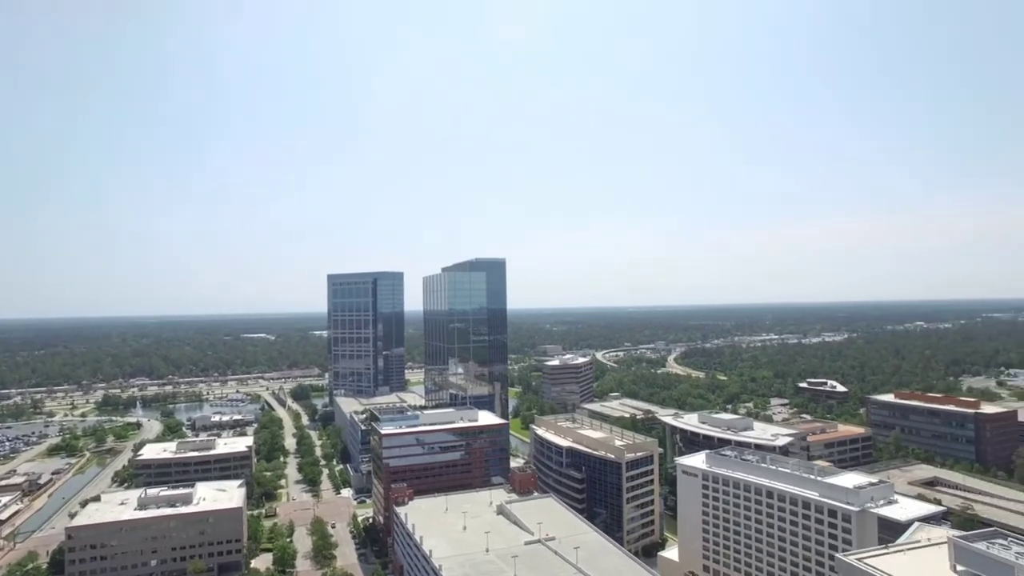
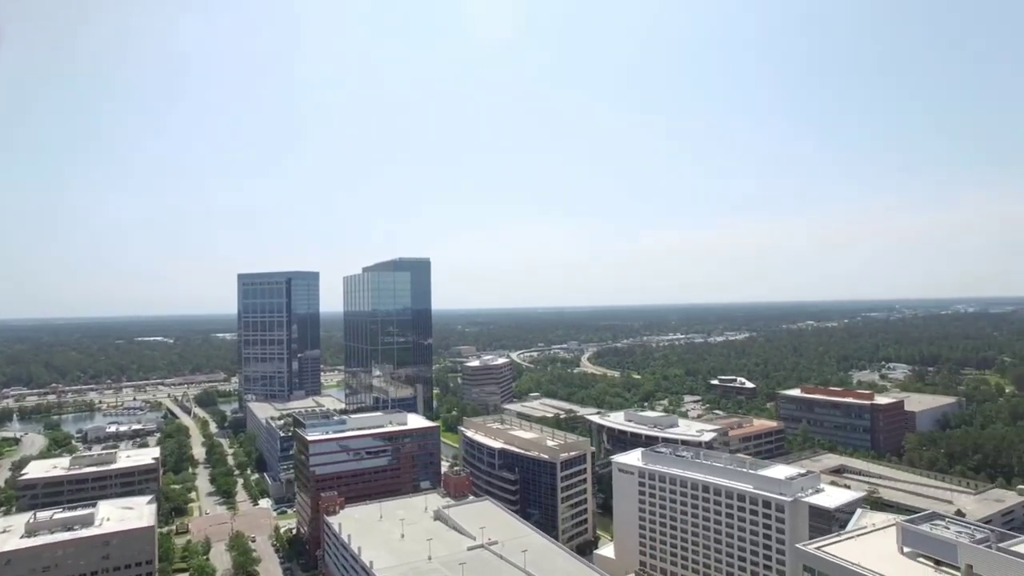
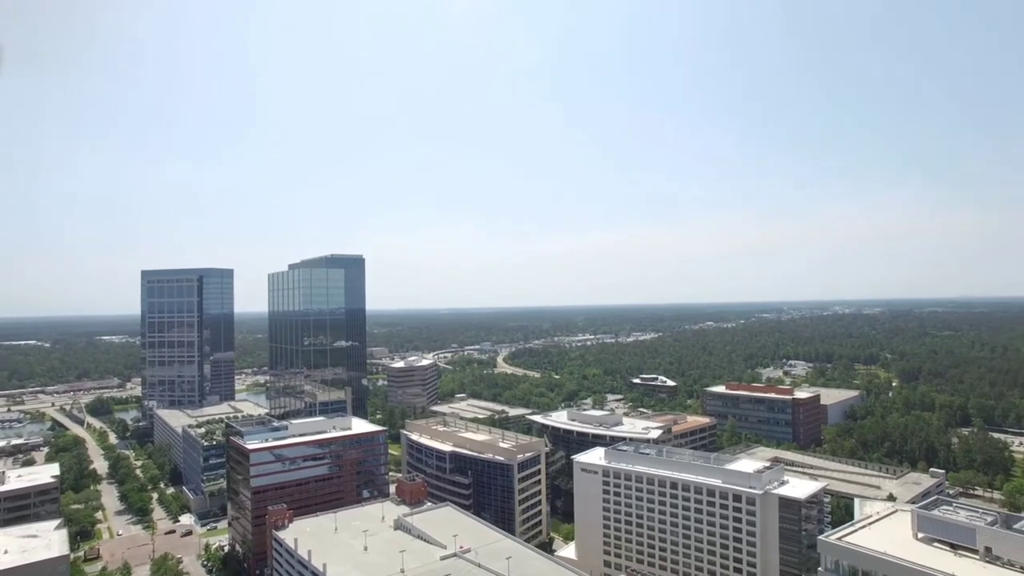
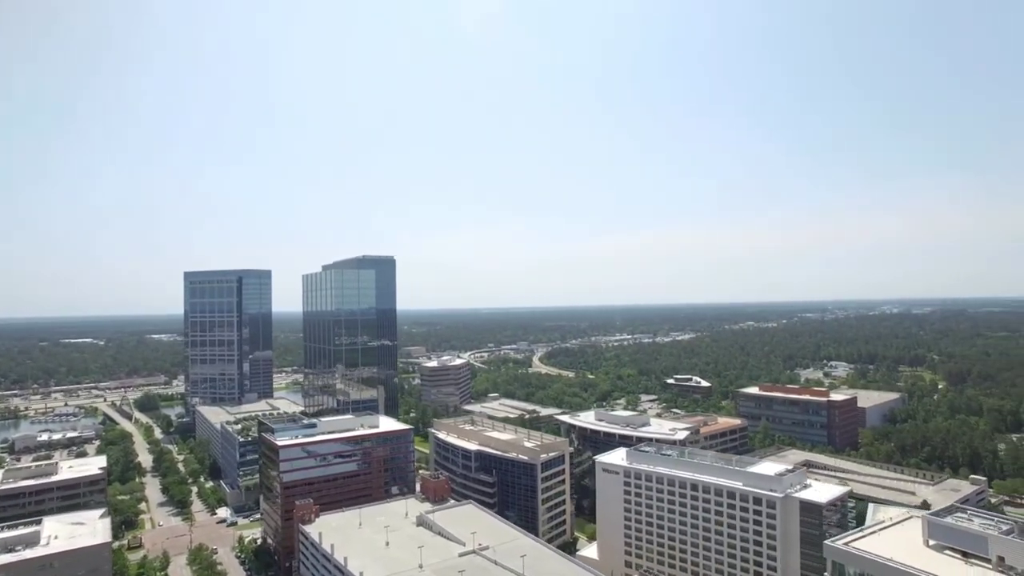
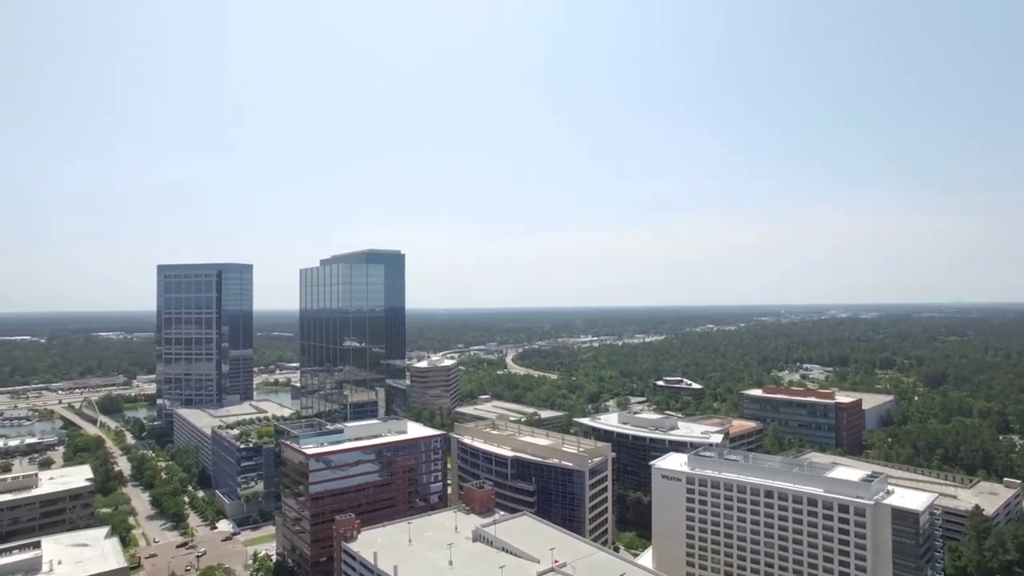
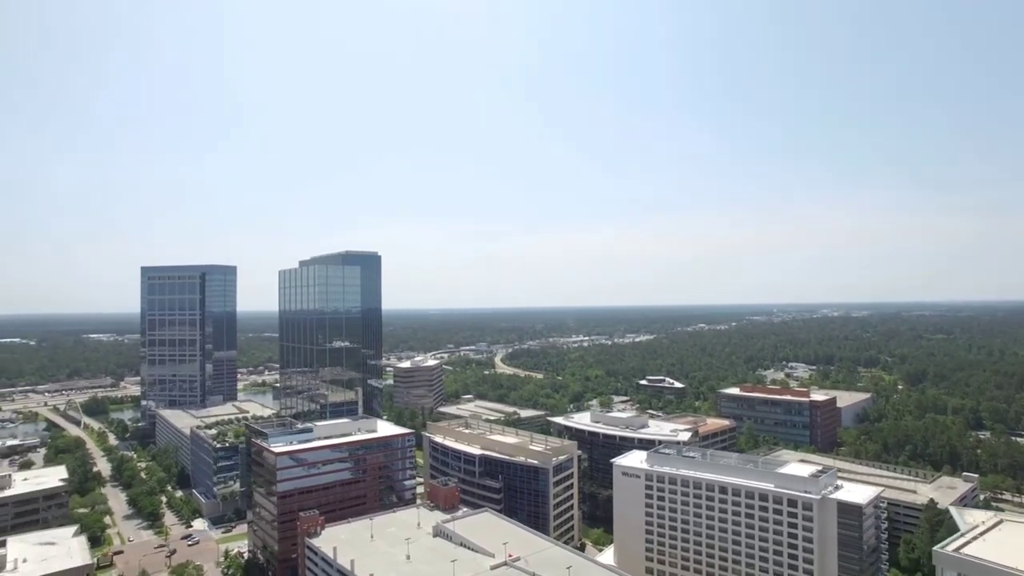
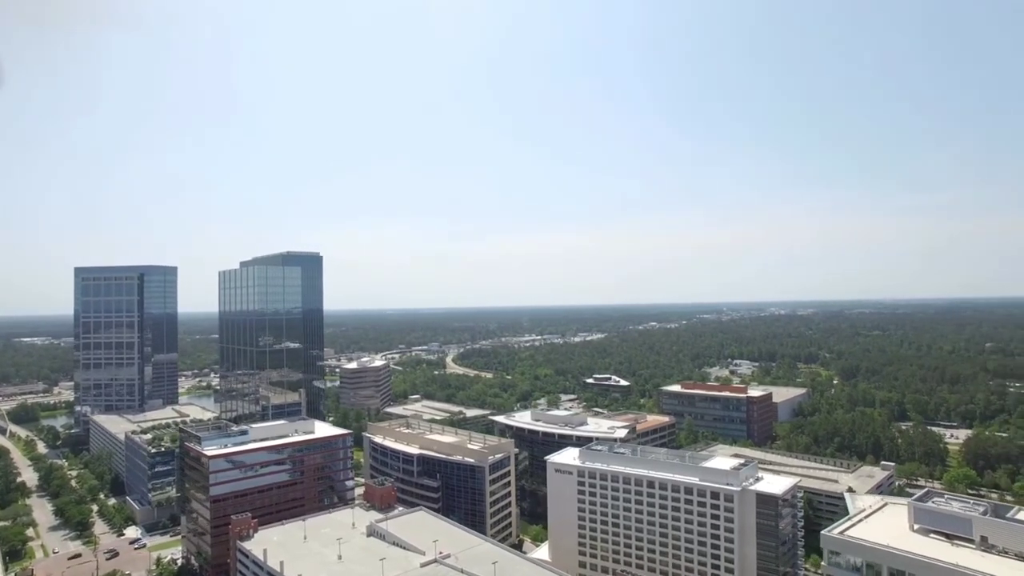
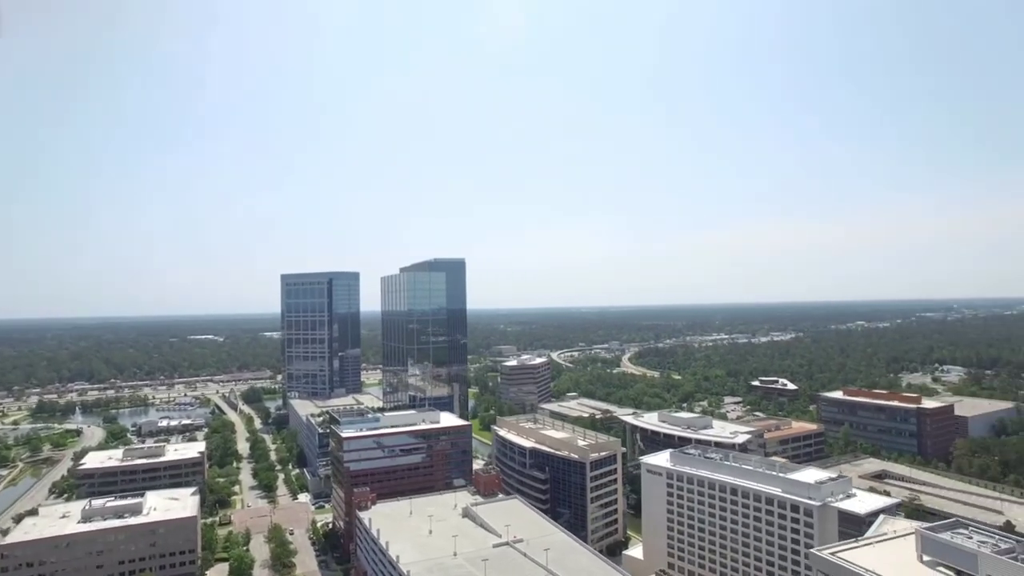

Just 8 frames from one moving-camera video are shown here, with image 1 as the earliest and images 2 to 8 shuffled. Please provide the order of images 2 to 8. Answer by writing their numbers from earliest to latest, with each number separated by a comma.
8, 2, 4, 3, 7, 6, 5
